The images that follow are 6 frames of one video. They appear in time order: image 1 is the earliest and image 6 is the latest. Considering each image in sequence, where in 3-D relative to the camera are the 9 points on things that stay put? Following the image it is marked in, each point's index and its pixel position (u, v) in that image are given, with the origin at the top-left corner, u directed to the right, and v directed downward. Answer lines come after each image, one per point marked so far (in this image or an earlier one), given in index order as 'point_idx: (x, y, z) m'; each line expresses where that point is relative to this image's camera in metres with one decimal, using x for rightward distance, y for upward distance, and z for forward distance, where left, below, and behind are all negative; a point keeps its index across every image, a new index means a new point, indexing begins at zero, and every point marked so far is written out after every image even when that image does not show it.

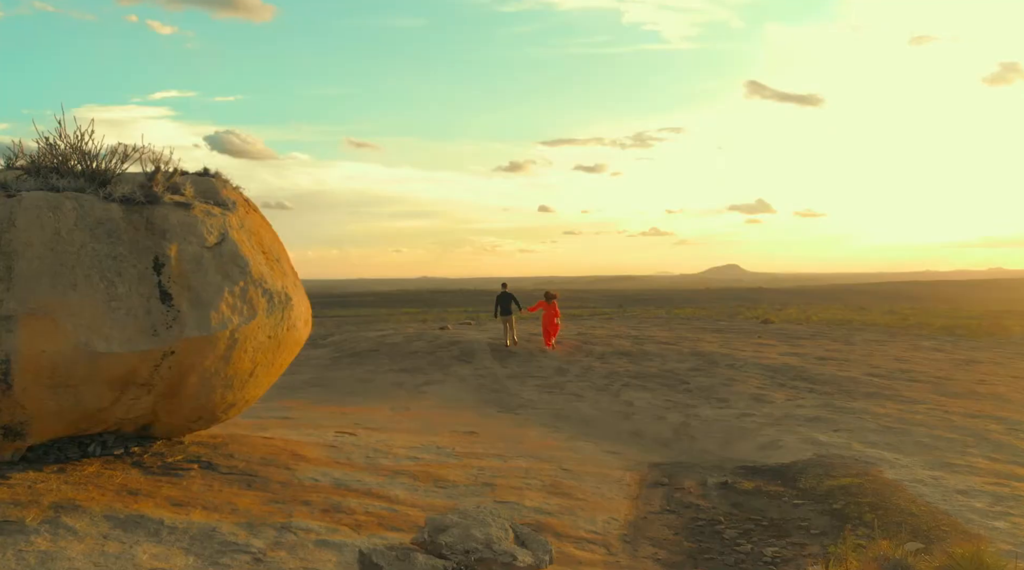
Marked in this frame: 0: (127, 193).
0: (-3.4, +0.8, +8.4) m
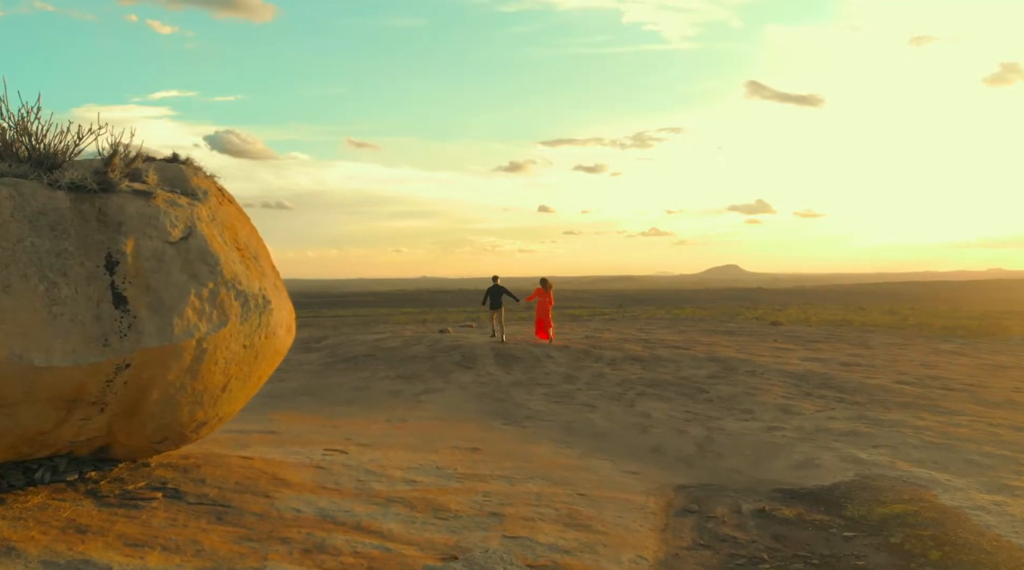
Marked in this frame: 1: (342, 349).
0: (-3.3, +0.8, +7.2) m
1: (-3.4, -1.3, +18.9) m
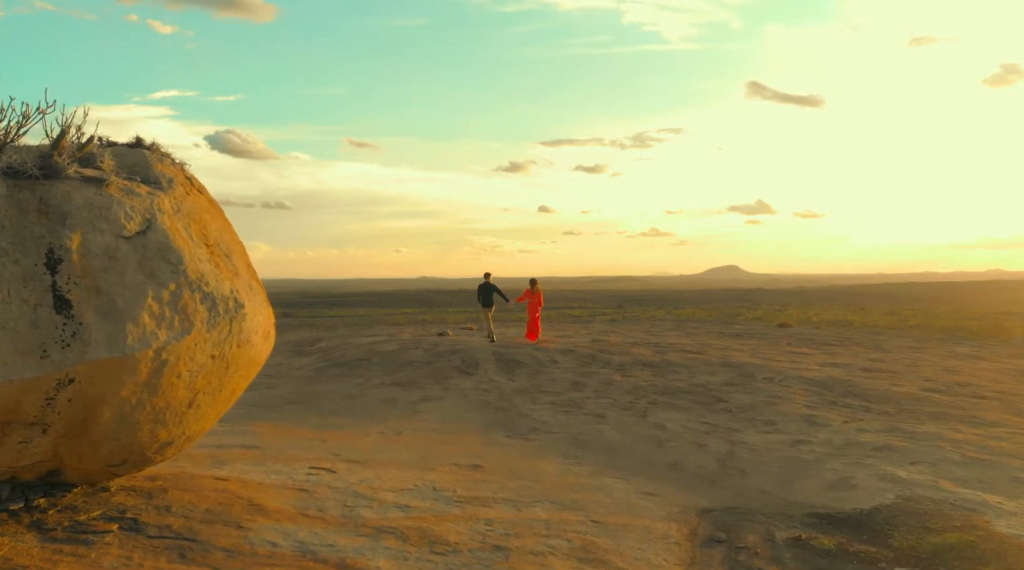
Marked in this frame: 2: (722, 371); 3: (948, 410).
0: (-3.2, +0.8, +6.2) m
1: (-3.3, -1.3, +17.9) m
2: (+3.5, -1.4, +15.9) m
3: (+6.4, -1.8, +13.8) m
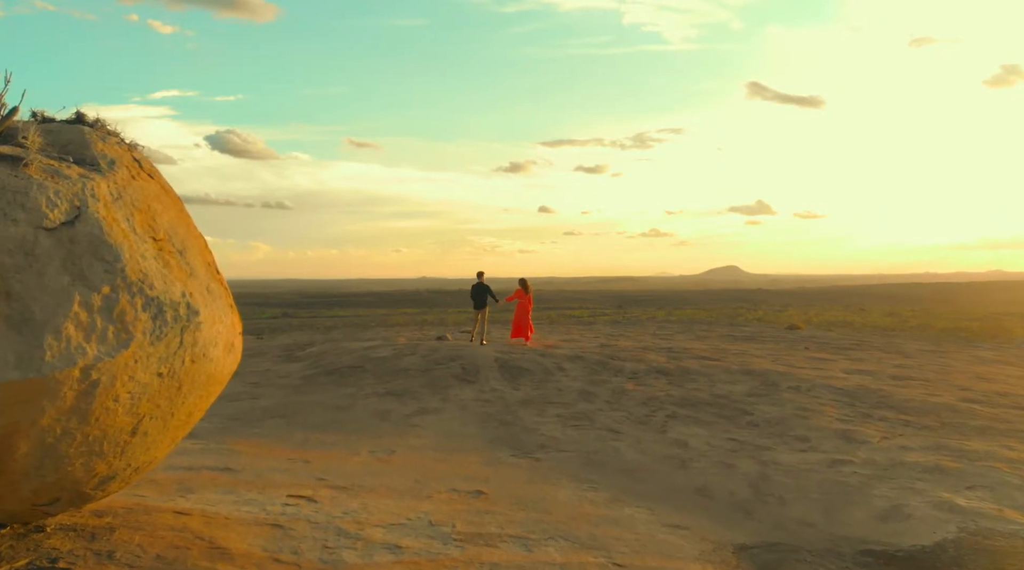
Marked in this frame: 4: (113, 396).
0: (-3.2, +0.8, +5.0) m
1: (-3.3, -1.3, +16.7) m
2: (+3.6, -1.5, +14.8) m
3: (+6.4, -1.8, +12.6) m
4: (-2.2, -0.6, +5.2) m
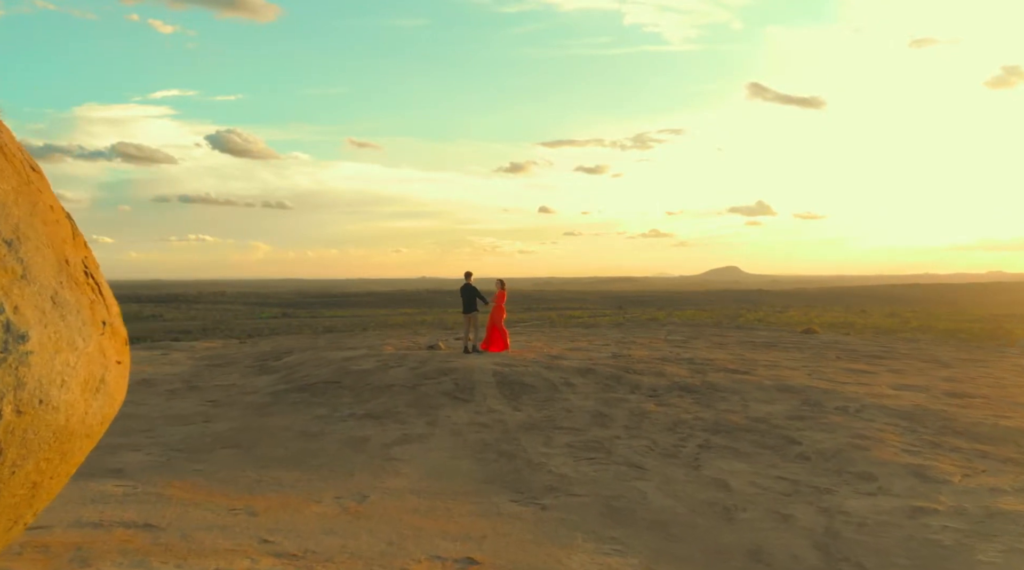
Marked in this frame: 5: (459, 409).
0: (-3.2, +0.8, +3.0) m
1: (-3.3, -1.3, +14.7) m
2: (+3.6, -1.5, +12.7) m
3: (+6.4, -1.9, +10.6) m
4: (-2.2, -0.6, +3.2) m
5: (-0.7, -1.5, +11.8) m
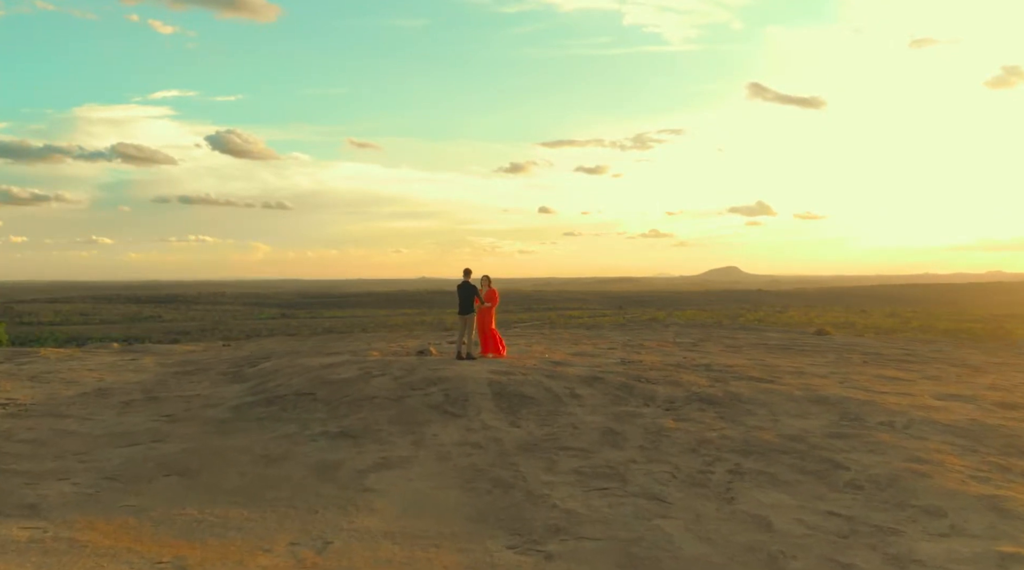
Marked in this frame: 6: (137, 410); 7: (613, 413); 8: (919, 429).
0: (-3.2, +0.8, +1.4) m
1: (-3.3, -1.3, +13.1) m
2: (+3.6, -1.5, +11.2) m
3: (+6.4, -1.9, +9.0) m
4: (-2.2, -0.6, +1.6) m
5: (-0.7, -1.5, +10.2) m
6: (-4.6, -1.5, +11.7) m
7: (+1.2, -1.5, +10.9) m
8: (+4.5, -1.6, +10.5) m
